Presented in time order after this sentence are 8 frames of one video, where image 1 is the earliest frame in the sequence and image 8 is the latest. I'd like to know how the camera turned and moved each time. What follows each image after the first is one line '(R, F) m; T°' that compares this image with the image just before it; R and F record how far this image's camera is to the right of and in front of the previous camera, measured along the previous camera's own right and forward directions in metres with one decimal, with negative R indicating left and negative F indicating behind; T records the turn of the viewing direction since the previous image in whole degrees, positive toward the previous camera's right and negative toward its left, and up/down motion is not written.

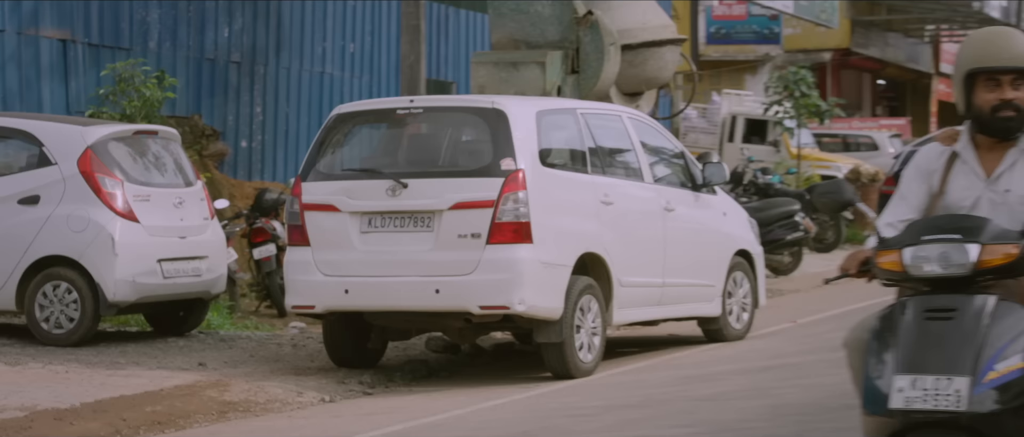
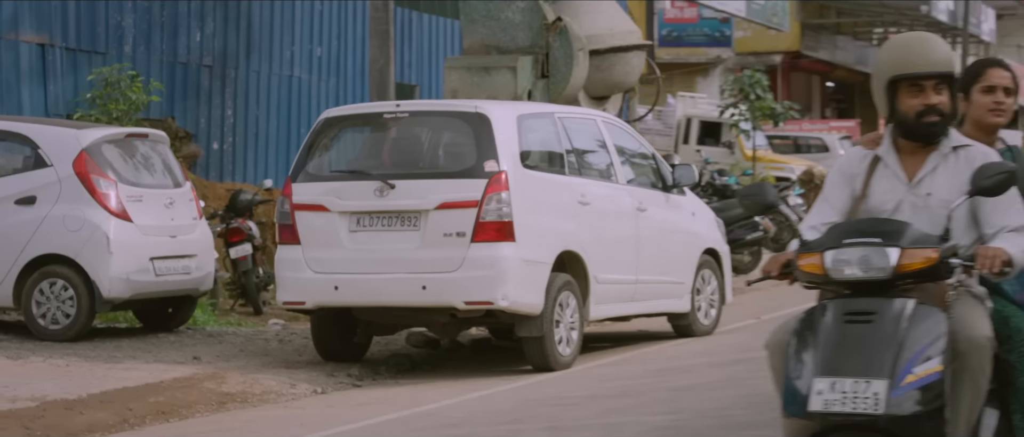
(-0.1, -0.4) m; +1°
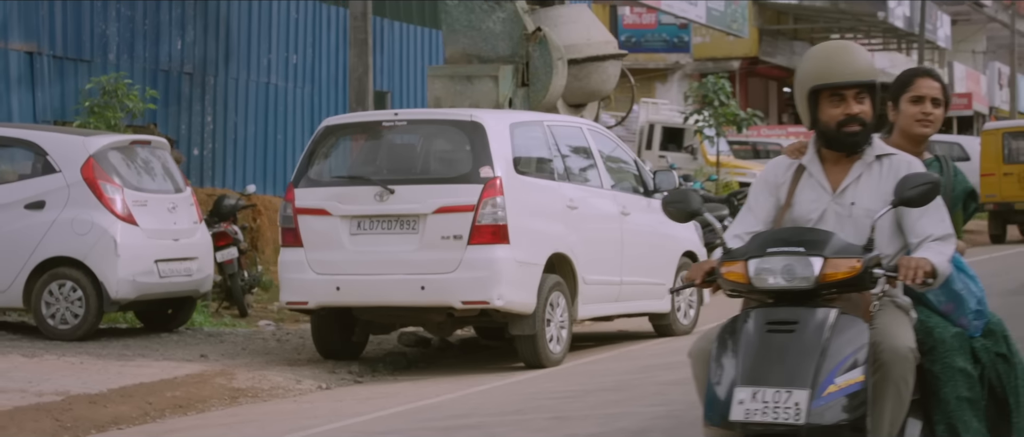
(-0.1, -0.4) m; +1°
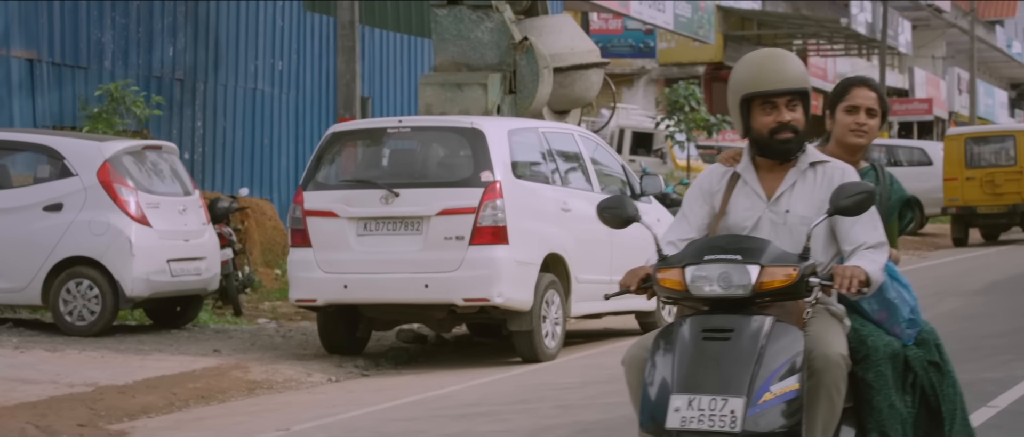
(-0.1, -0.5) m; +1°
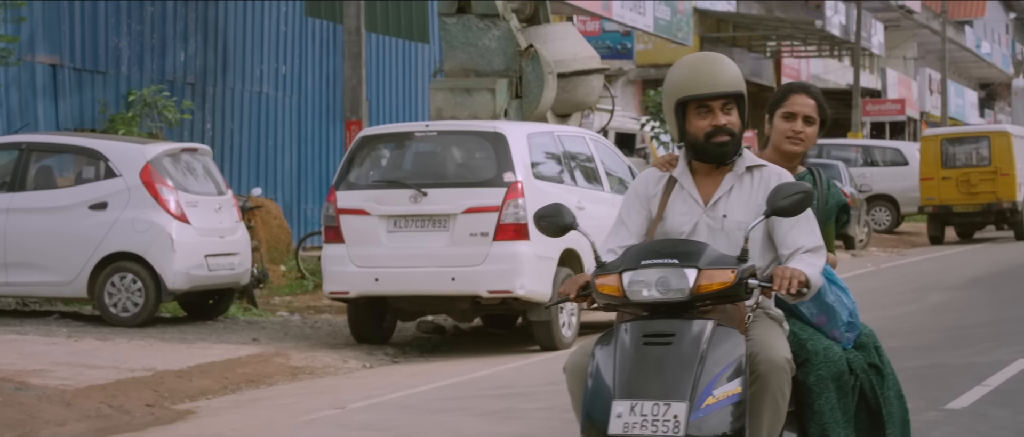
(-0.2, -0.7) m; +1°
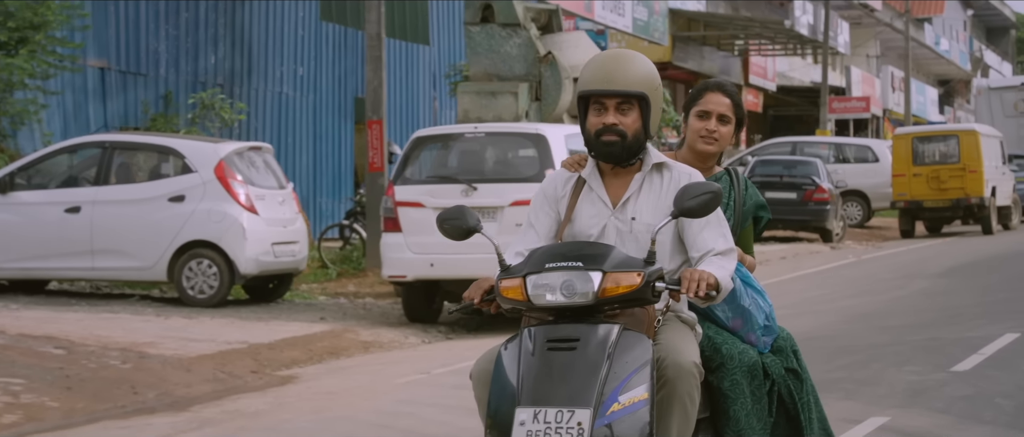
(-0.4, -1.2) m; +1°
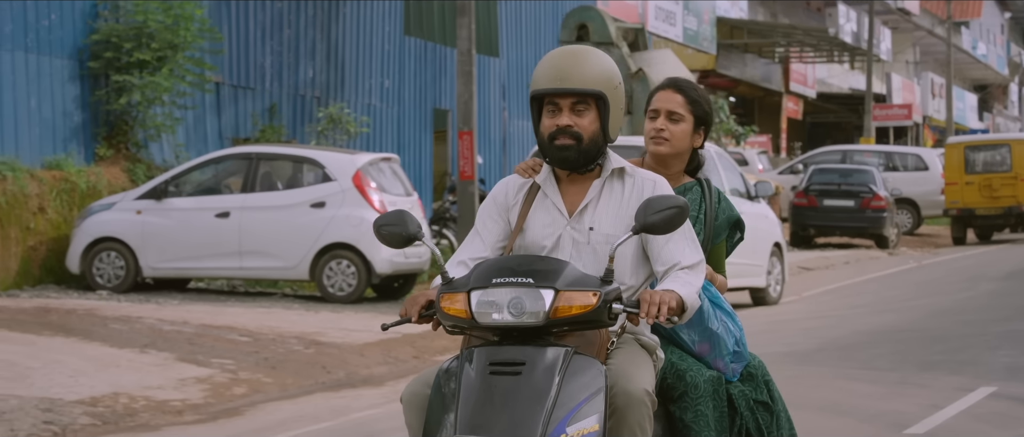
(-0.5, -1.2) m; -1°
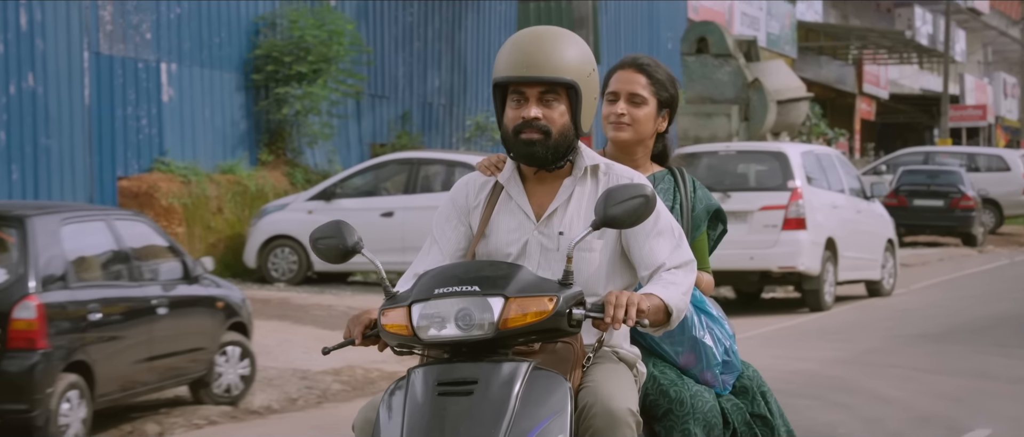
(-0.5, -1.3) m; -1°
